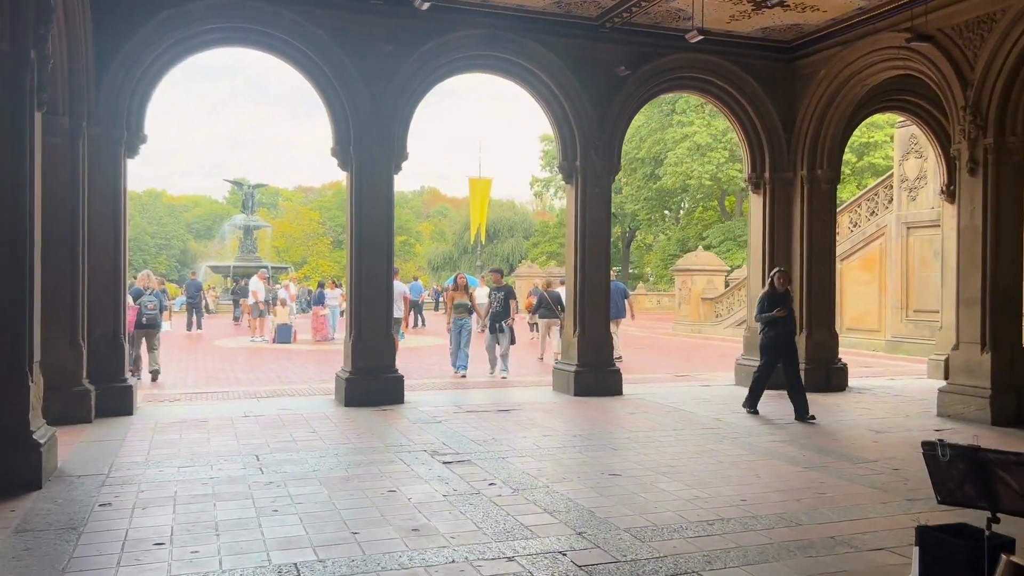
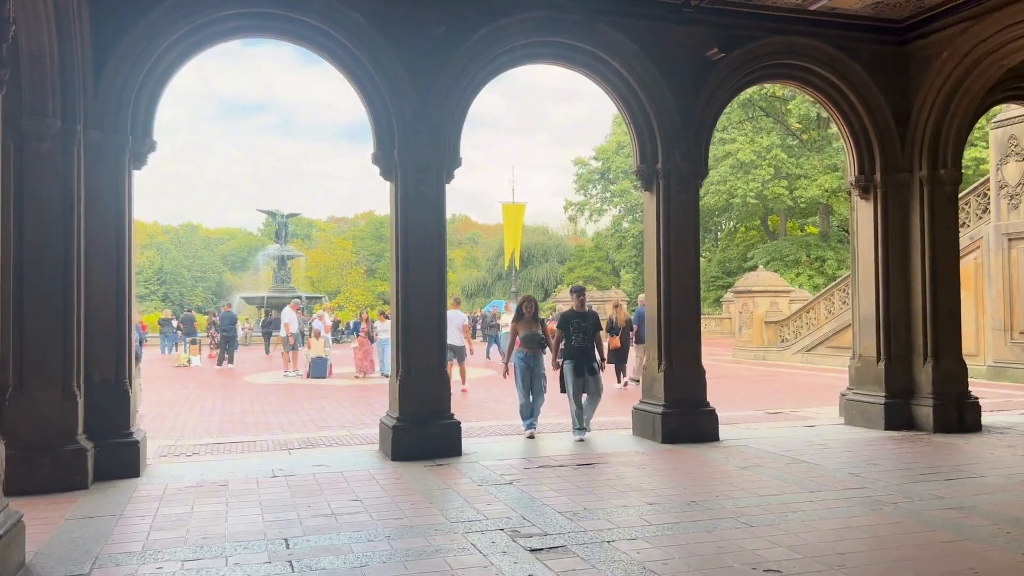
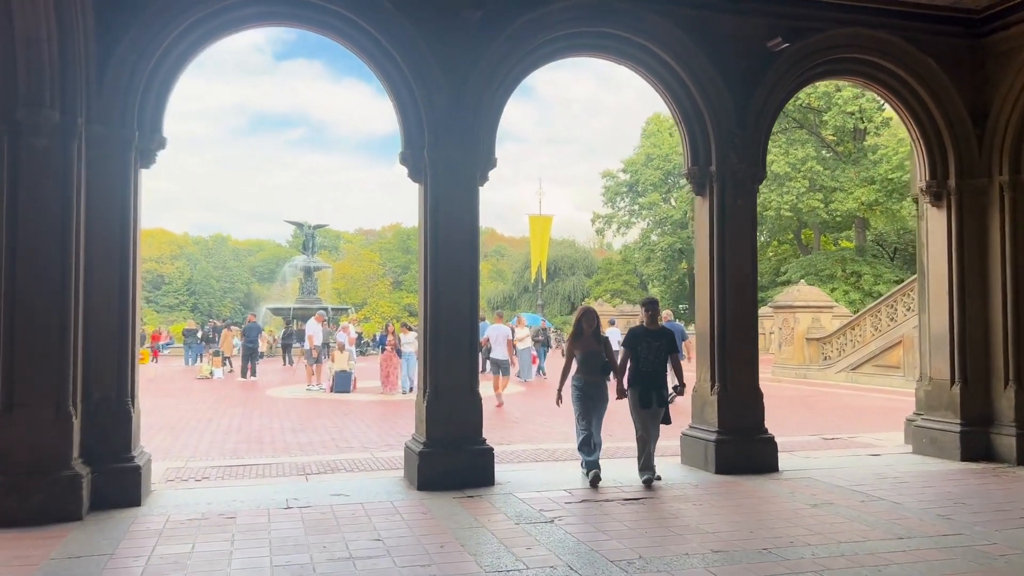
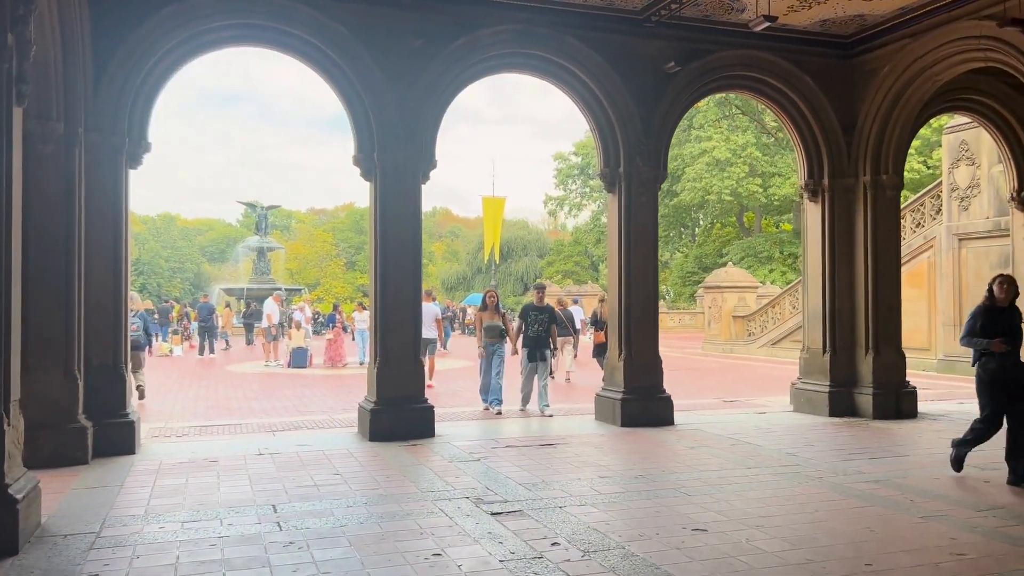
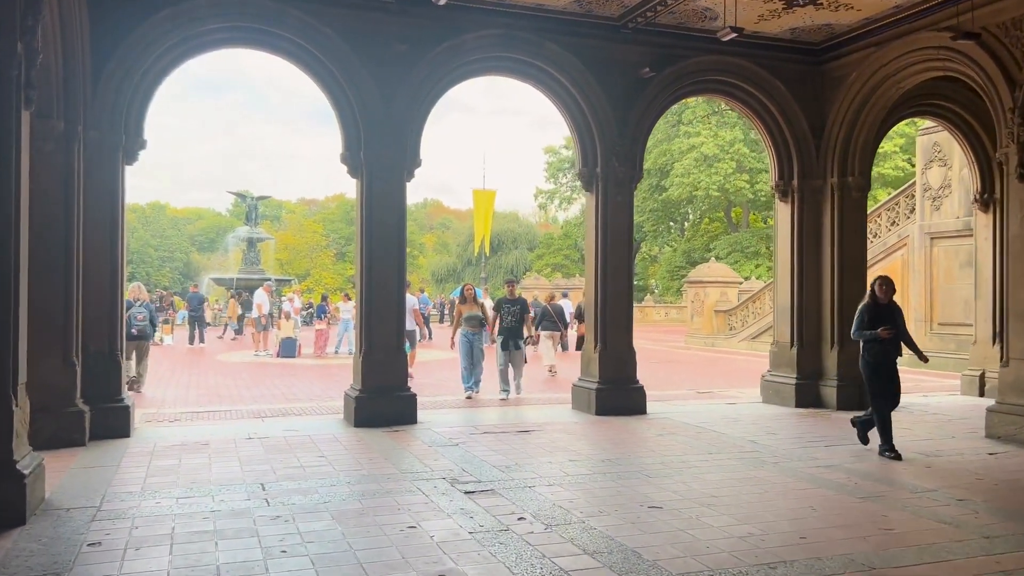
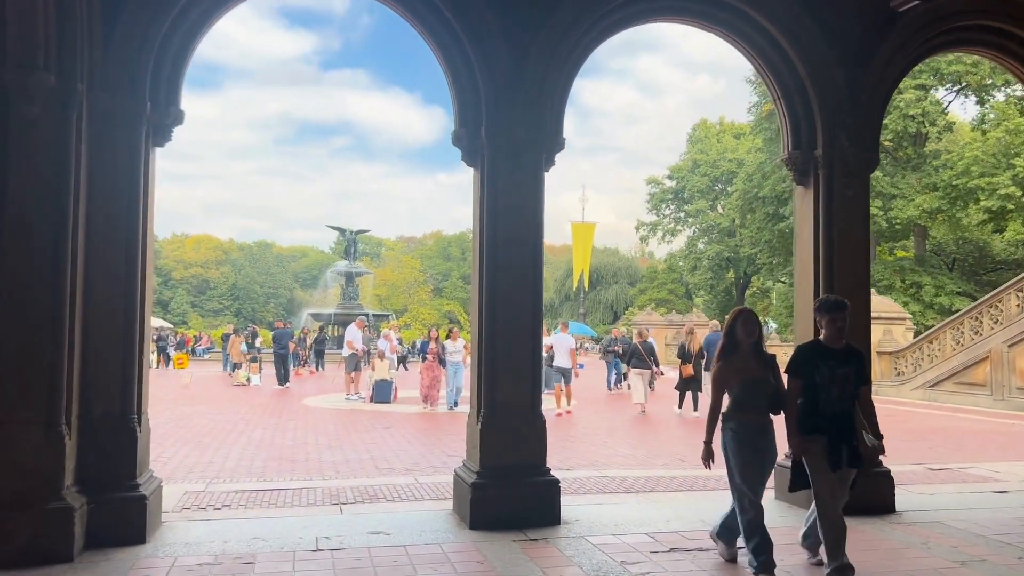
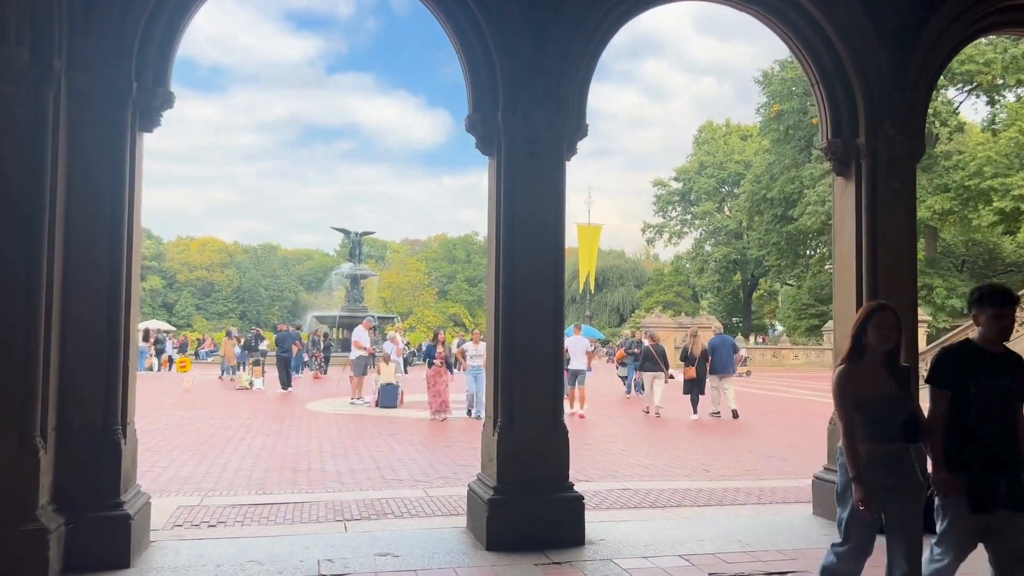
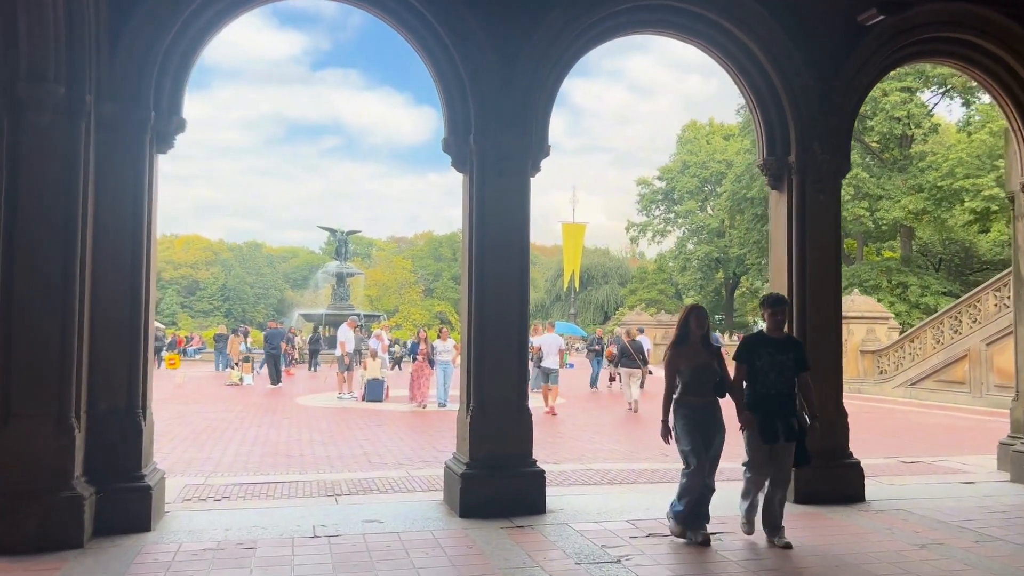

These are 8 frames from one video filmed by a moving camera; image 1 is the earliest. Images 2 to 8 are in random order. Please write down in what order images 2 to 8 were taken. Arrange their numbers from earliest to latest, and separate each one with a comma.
5, 4, 2, 3, 8, 6, 7
